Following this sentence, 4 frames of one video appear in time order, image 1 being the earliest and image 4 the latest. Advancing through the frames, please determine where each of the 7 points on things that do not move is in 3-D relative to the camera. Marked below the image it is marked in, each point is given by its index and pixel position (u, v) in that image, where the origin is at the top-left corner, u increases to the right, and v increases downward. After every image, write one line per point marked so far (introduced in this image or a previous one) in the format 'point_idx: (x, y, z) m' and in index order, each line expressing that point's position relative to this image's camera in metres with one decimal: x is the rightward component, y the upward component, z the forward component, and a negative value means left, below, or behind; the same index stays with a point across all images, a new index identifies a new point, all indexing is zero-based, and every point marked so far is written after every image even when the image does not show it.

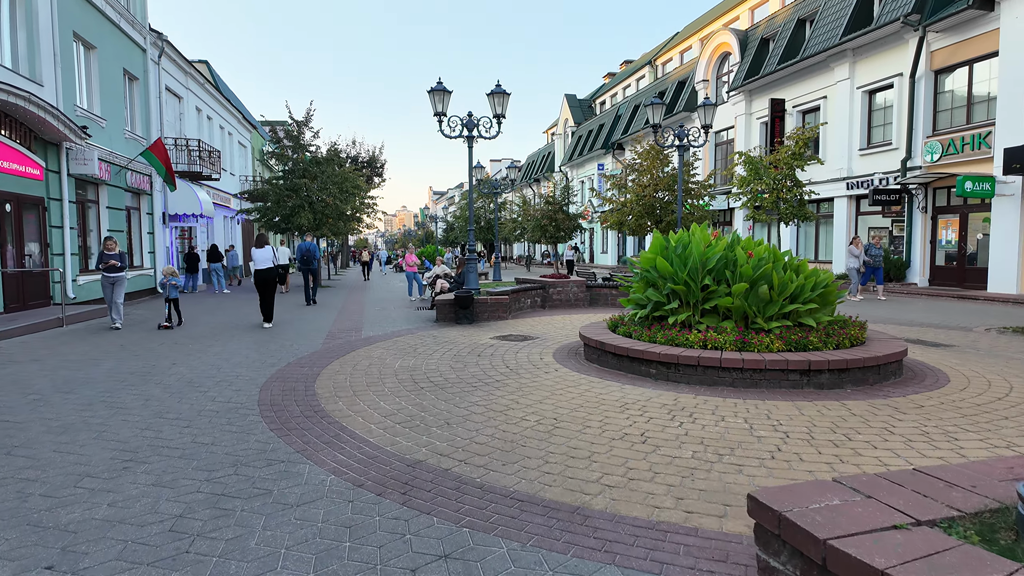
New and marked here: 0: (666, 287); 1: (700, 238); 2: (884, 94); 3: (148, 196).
0: (+1.8, 0.0, +7.2) m
1: (+2.2, +0.6, +7.3) m
2: (+11.7, +6.1, +19.4) m
3: (-11.4, +2.9, +19.2) m
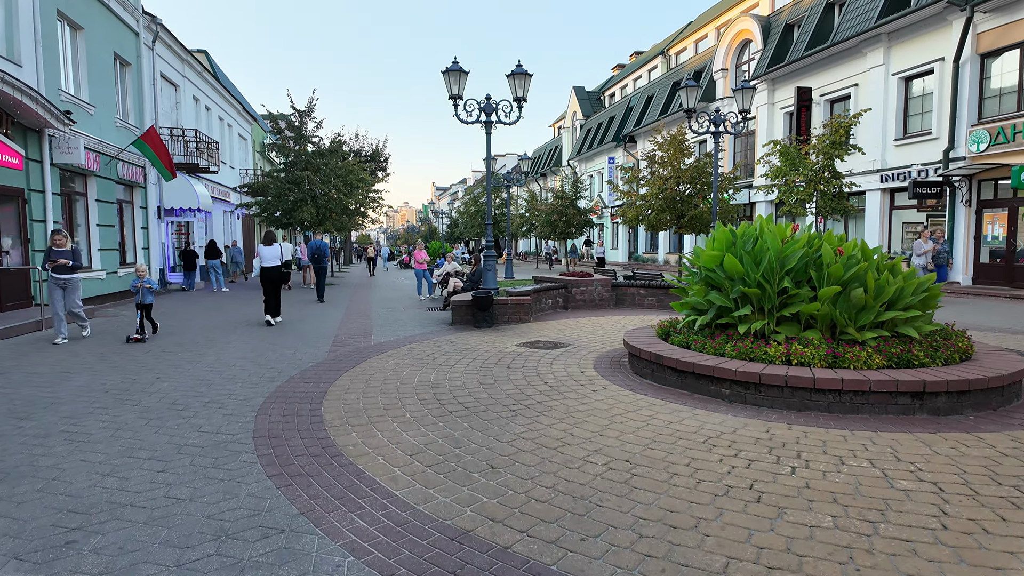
0: (+2.2, 0.0, +6.1) m
1: (+2.6, +0.6, +6.2) m
2: (+12.1, +6.1, +18.2) m
3: (-10.9, +2.9, +18.2) m
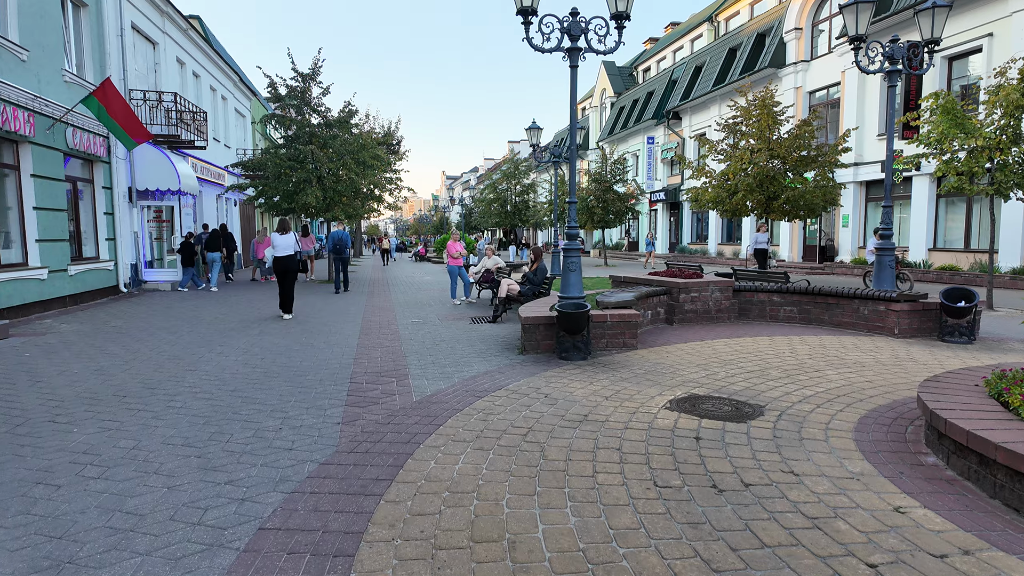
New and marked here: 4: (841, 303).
0: (+3.4, -0.2, +2.4) m
1: (+3.8, +0.4, +2.4) m
2: (+13.4, +6.1, +14.2) m
3: (-9.6, +2.9, +14.5) m
4: (+4.8, -0.2, +8.9) m
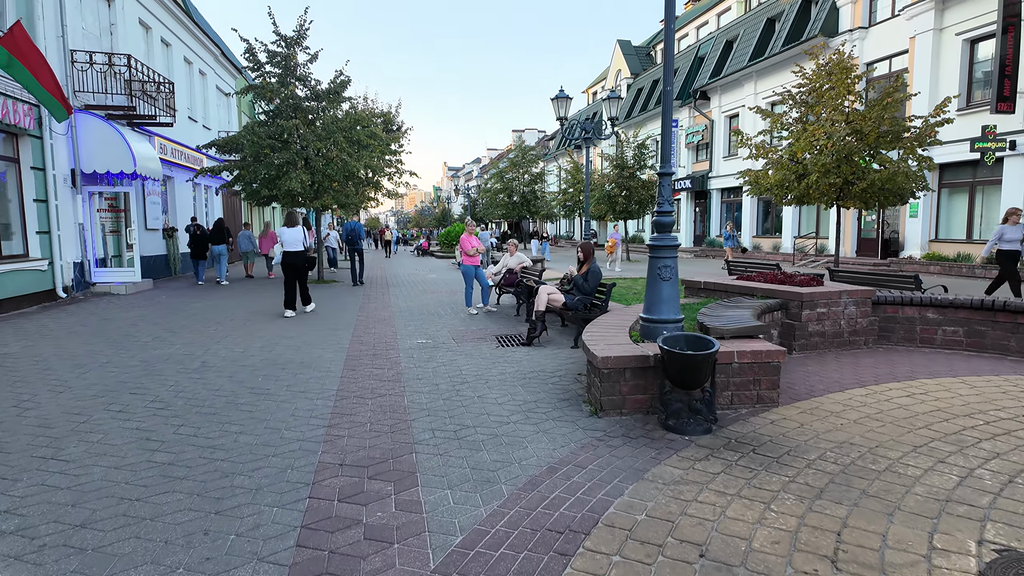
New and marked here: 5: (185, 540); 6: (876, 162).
0: (+3.9, -0.4, -0.4) m
1: (+4.3, +0.1, -0.4) m
2: (+14.0, +6.1, +11.3) m
3: (-9.1, +2.8, +11.7) m
4: (+5.3, -0.4, +6.1) m
5: (-1.5, -1.1, +2.8) m
6: (+8.1, +2.8, +13.6) m
